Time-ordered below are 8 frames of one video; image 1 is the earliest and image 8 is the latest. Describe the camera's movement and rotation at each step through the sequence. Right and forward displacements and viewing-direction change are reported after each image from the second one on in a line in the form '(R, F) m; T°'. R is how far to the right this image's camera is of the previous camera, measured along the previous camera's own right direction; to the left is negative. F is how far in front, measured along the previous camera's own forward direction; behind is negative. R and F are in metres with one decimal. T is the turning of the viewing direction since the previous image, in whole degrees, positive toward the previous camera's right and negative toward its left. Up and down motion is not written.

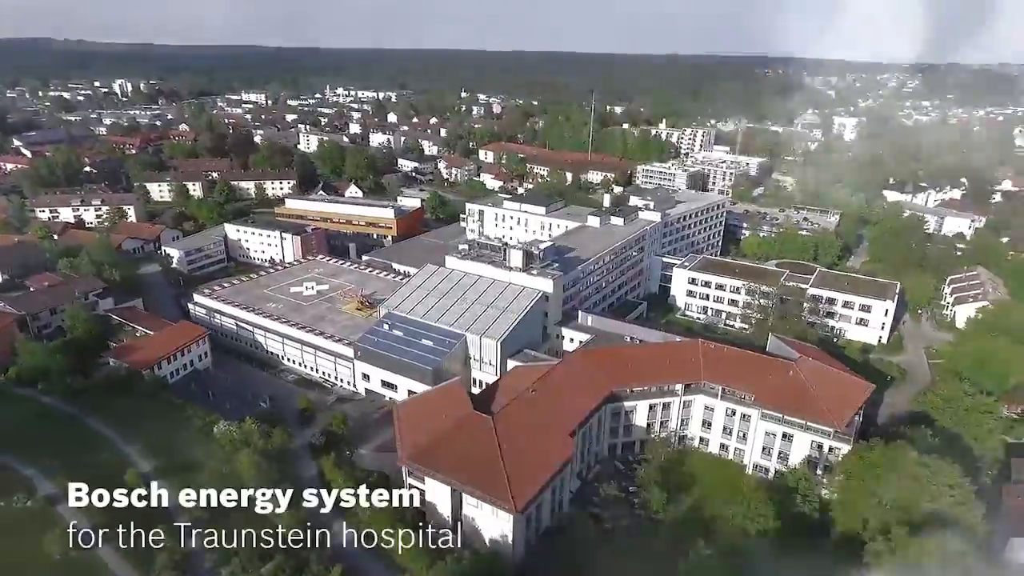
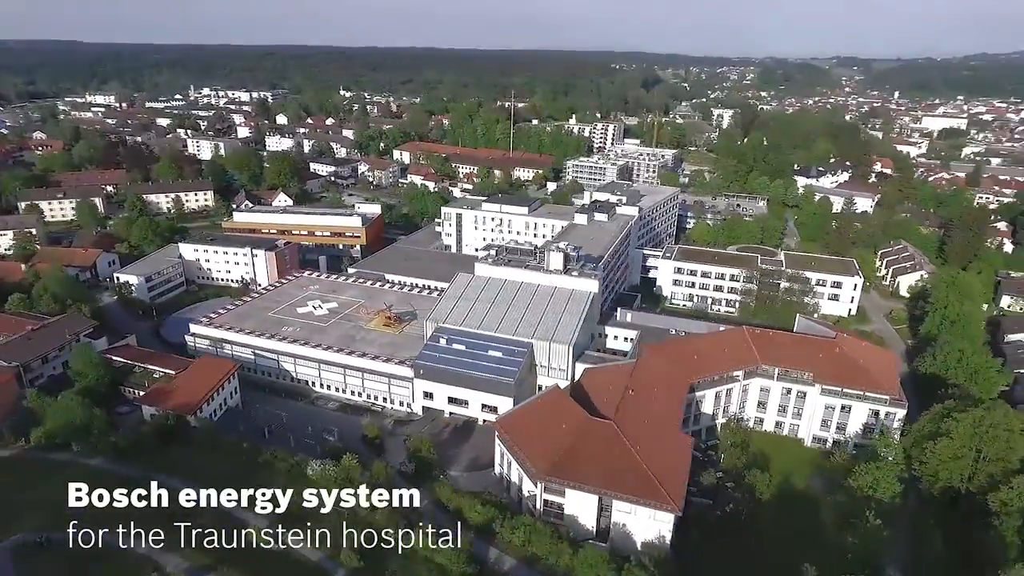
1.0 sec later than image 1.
(-6.4, +0.8) m; +11°
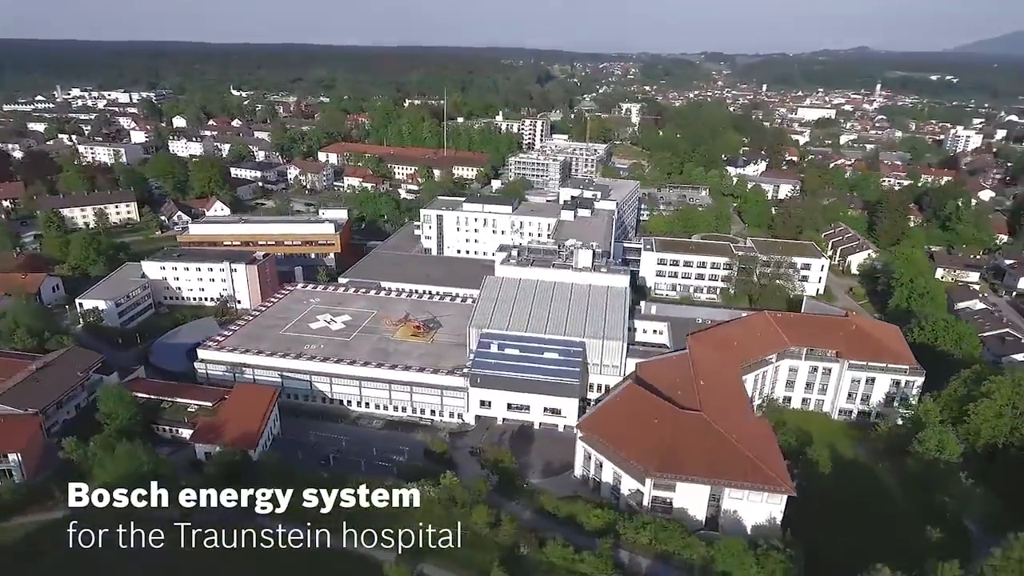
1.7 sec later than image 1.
(-5.2, +0.7) m; +9°
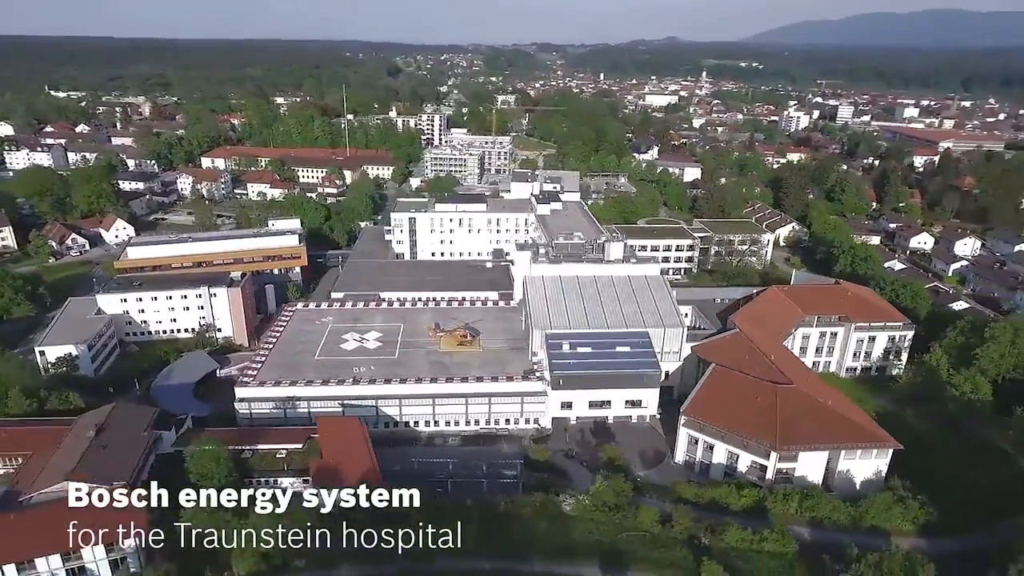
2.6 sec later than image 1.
(-7.0, +1.1) m; +13°
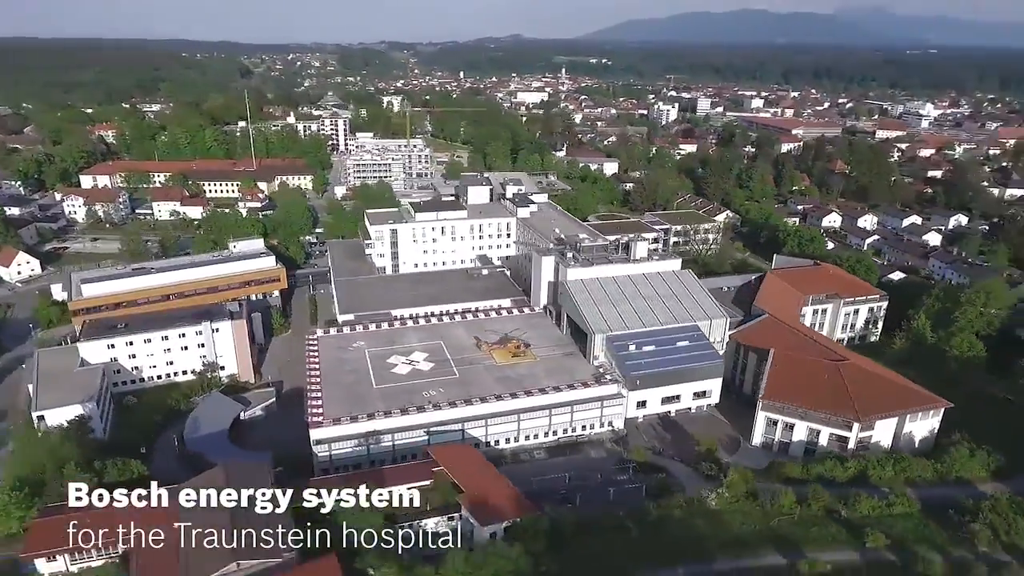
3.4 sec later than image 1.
(-6.5, +0.9) m; +12°
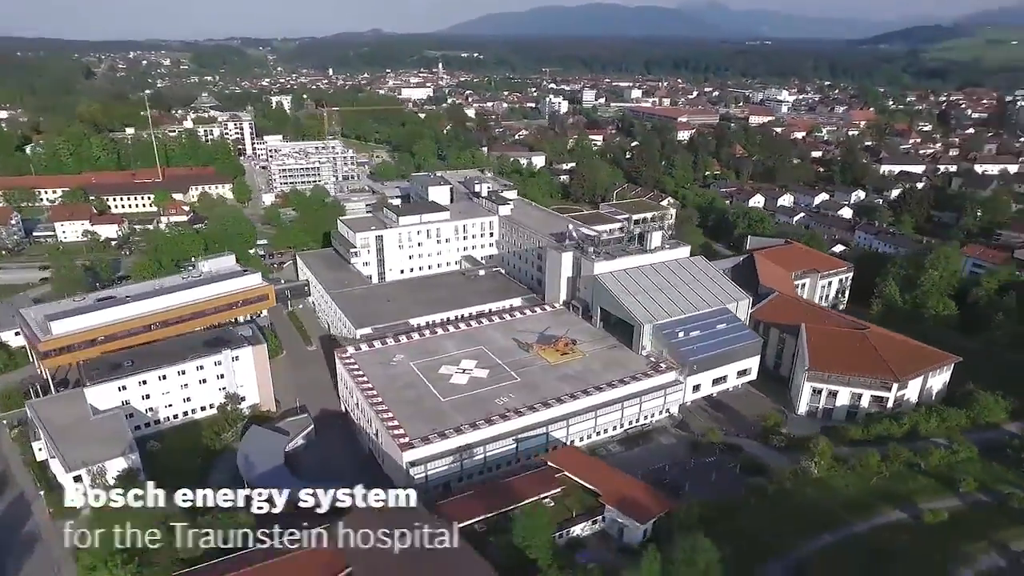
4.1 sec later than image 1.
(-5.8, +0.8) m; +11°
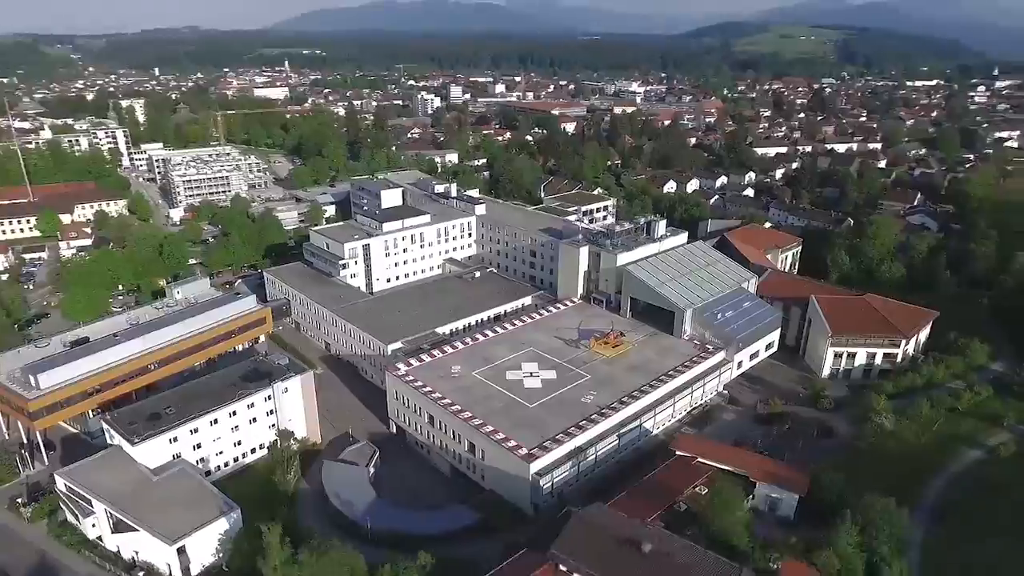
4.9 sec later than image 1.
(-6.7, +1.0) m; +13°
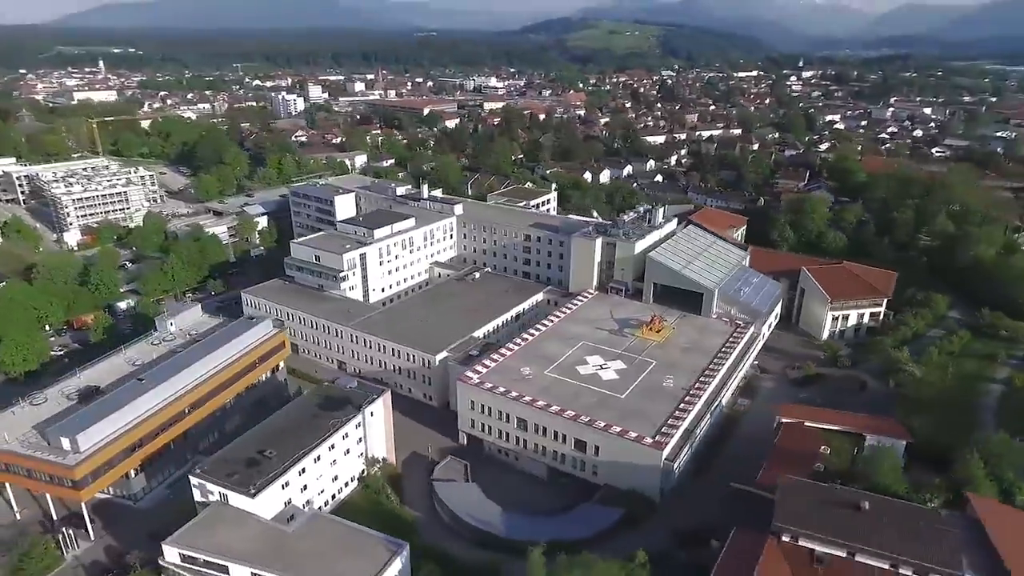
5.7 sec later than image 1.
(-6.9, +1.0) m; +13°
